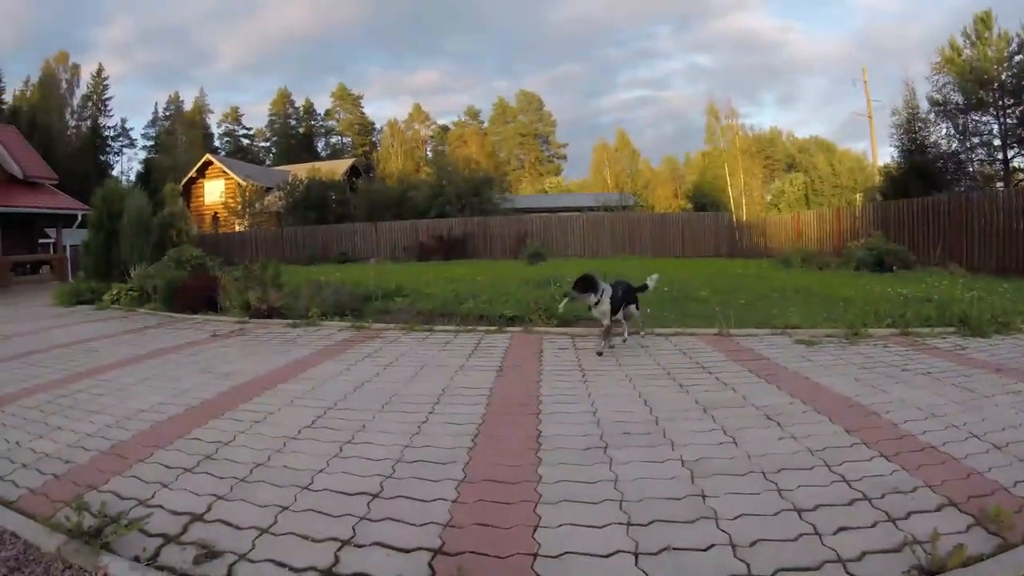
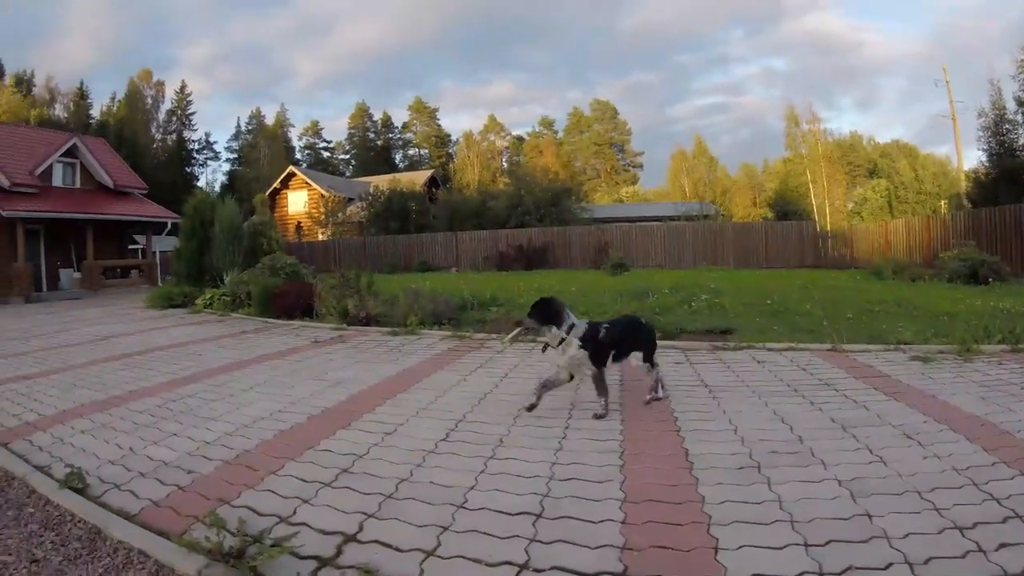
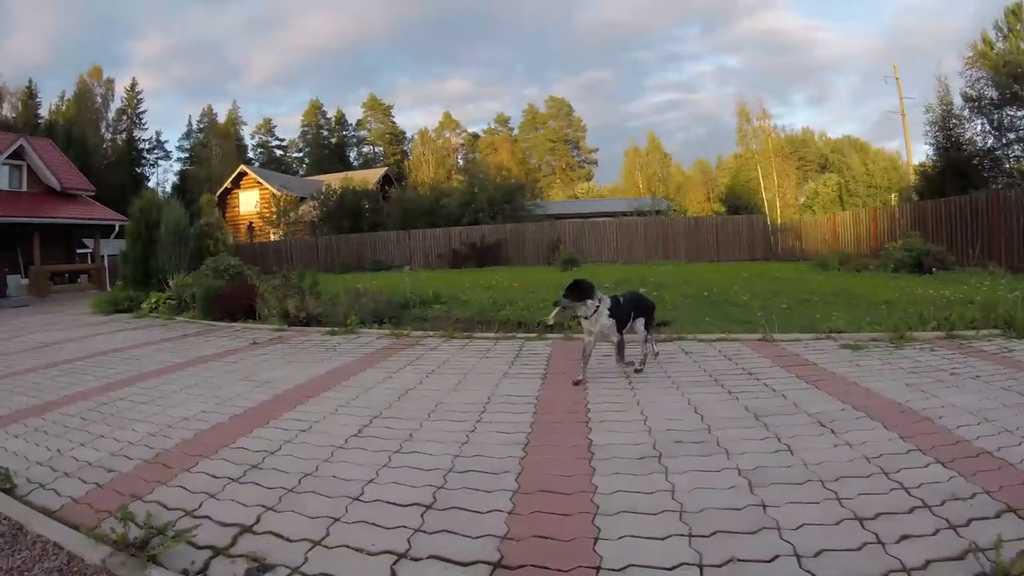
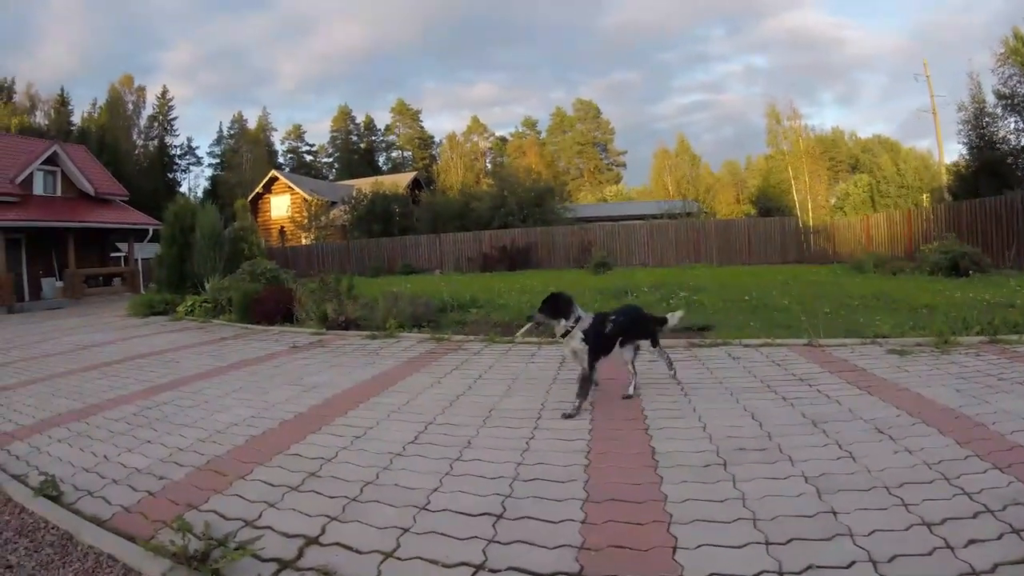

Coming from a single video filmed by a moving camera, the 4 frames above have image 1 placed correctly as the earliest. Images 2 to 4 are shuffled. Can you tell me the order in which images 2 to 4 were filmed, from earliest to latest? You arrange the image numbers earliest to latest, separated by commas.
3, 4, 2
